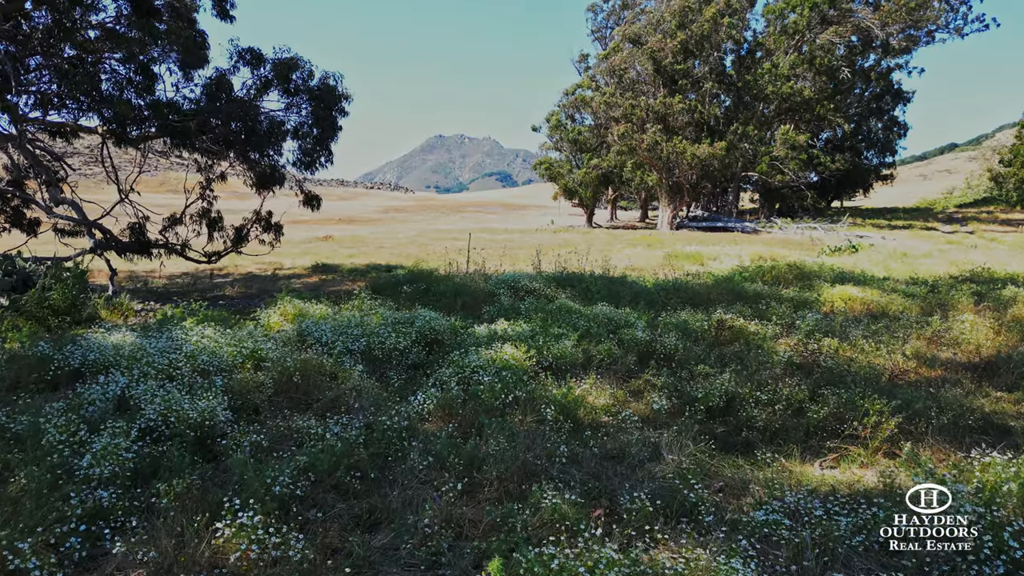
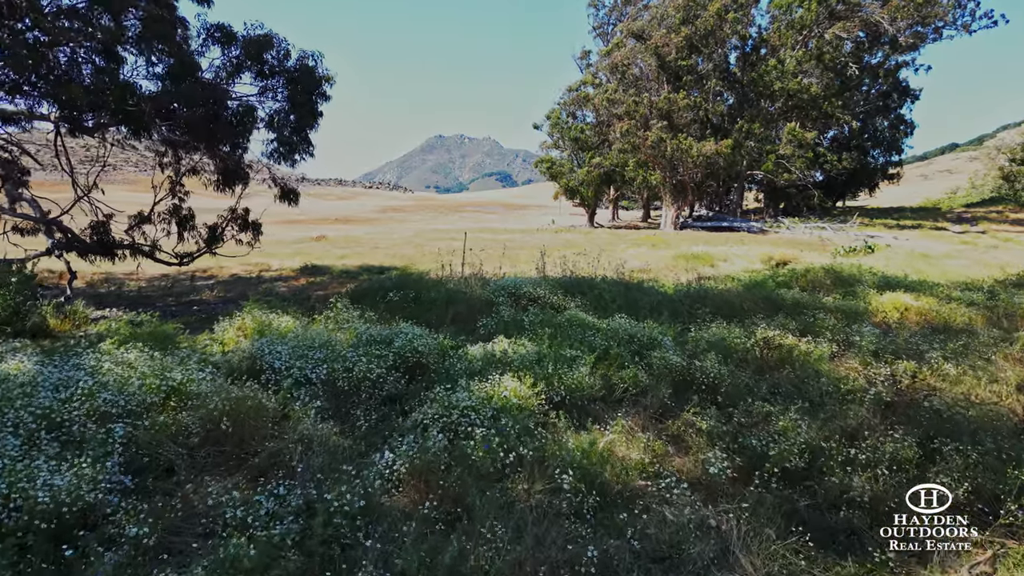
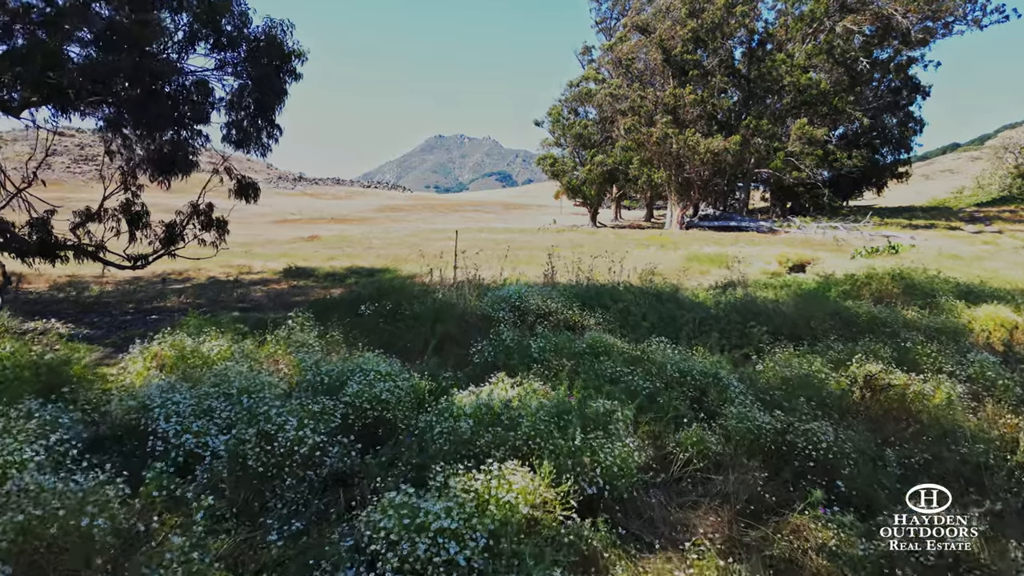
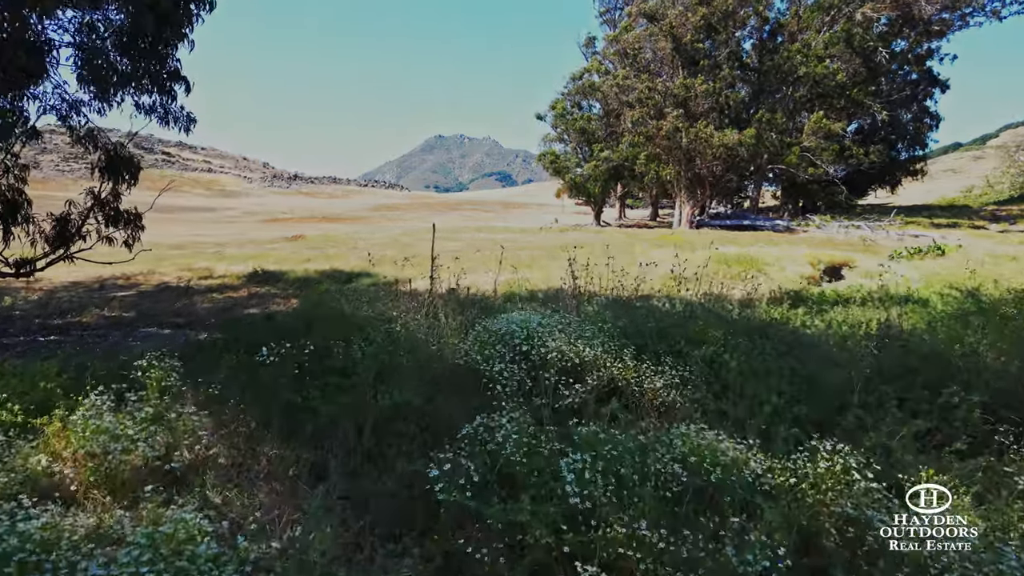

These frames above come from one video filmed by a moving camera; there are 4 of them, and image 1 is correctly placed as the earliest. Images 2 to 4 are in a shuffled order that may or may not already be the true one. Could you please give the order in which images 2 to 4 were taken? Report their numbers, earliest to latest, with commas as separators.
2, 3, 4
